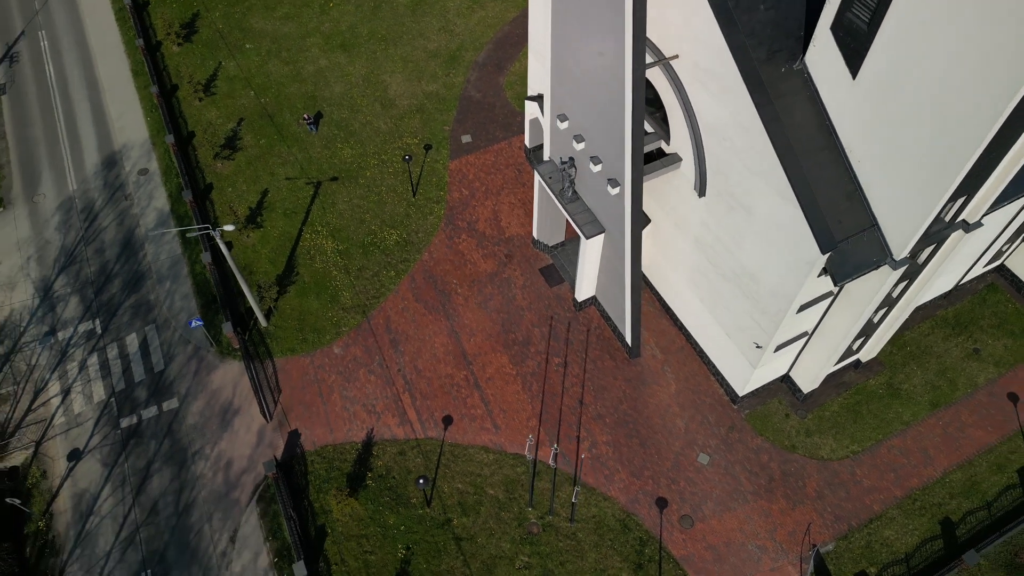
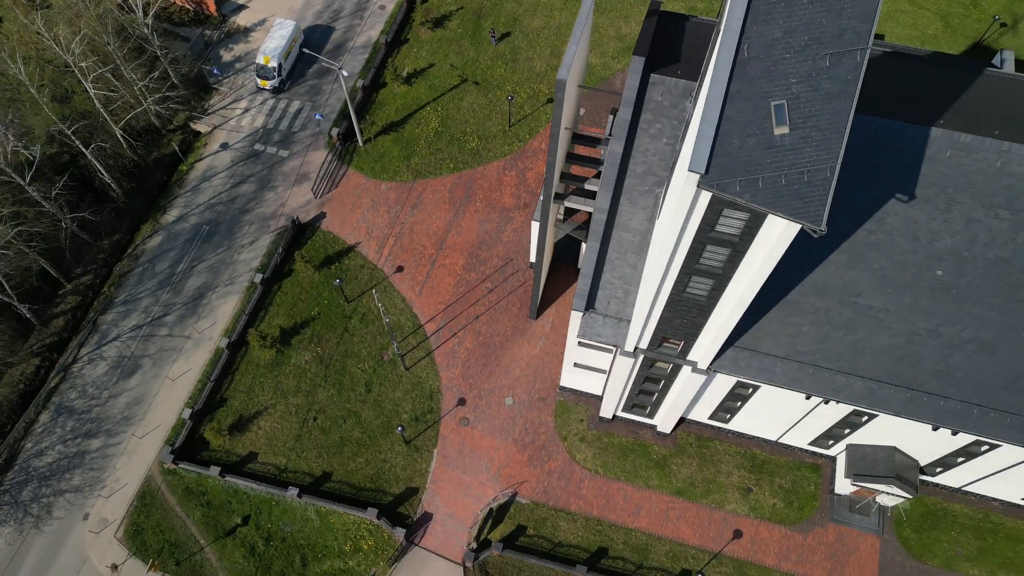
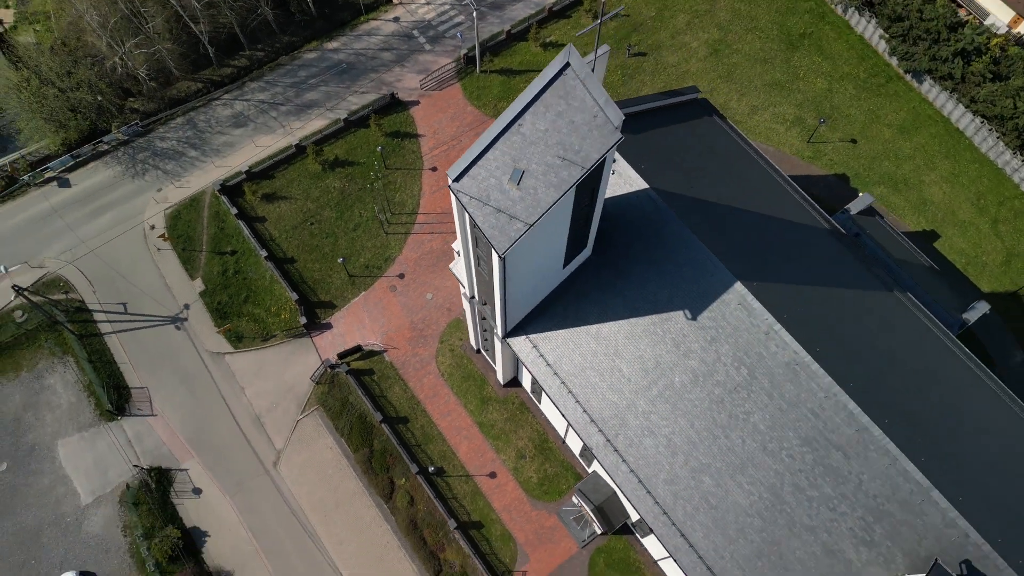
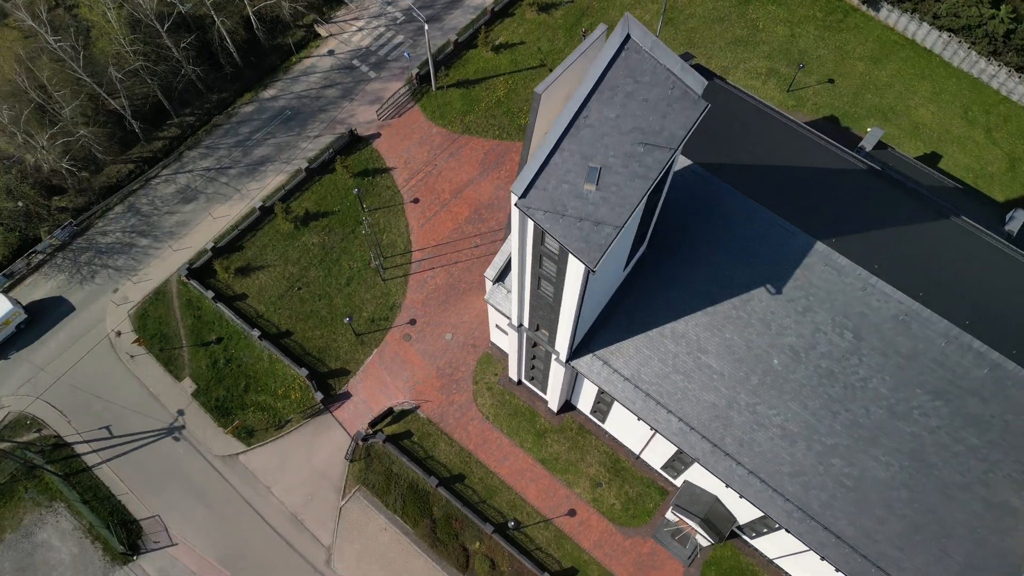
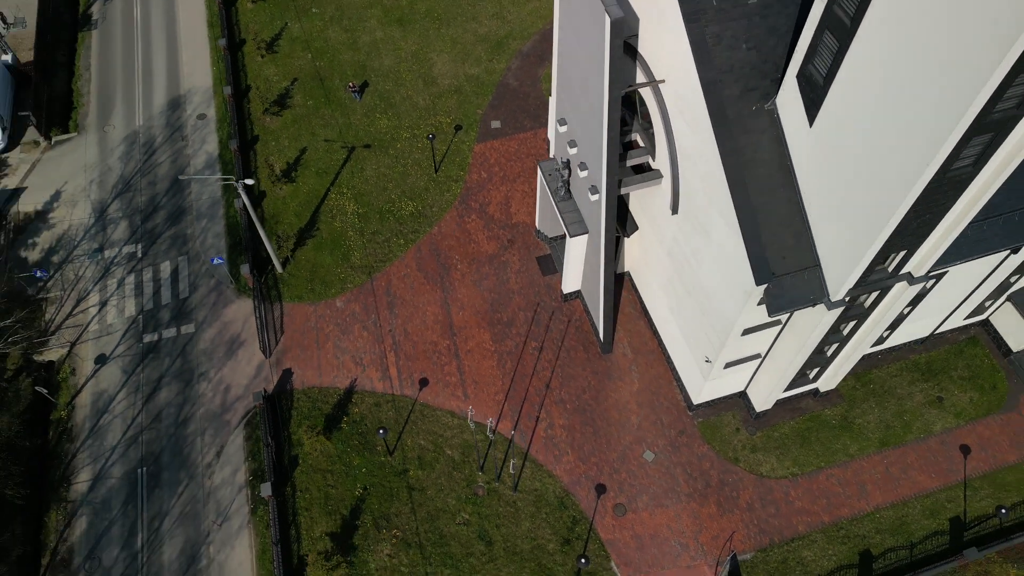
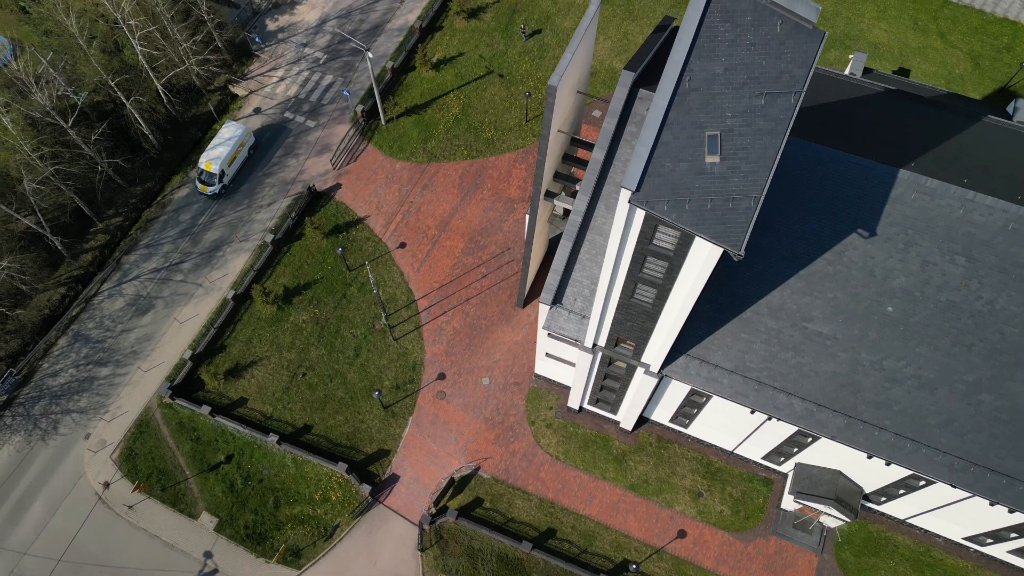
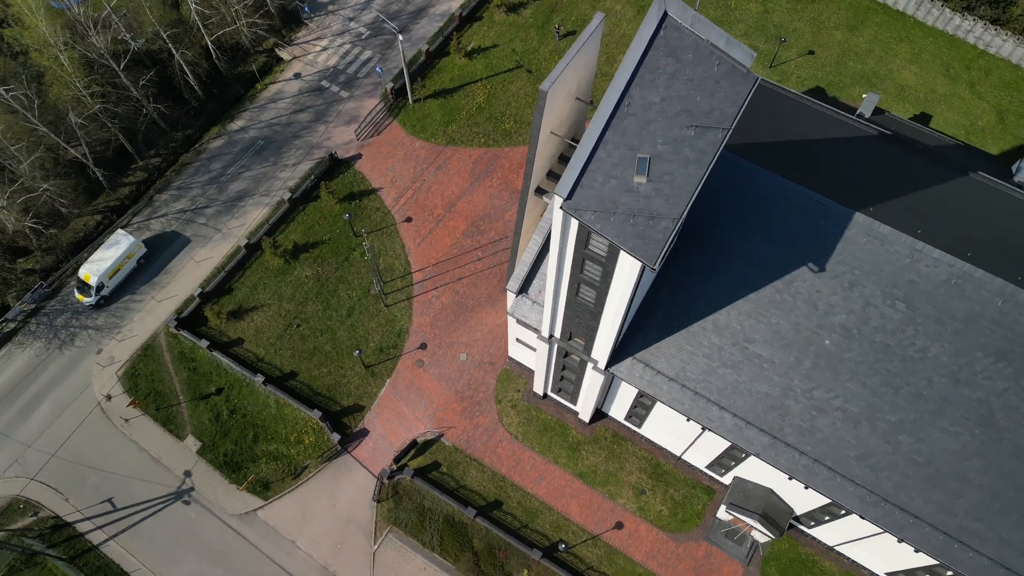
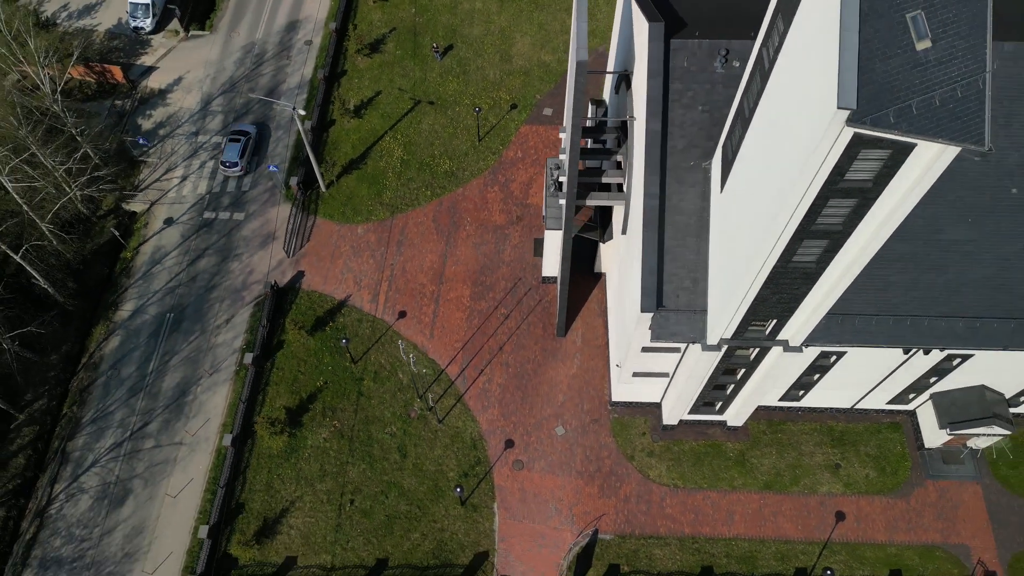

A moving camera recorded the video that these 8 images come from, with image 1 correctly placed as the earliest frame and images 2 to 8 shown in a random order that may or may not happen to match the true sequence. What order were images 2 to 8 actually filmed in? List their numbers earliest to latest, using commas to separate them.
5, 8, 2, 6, 7, 4, 3
